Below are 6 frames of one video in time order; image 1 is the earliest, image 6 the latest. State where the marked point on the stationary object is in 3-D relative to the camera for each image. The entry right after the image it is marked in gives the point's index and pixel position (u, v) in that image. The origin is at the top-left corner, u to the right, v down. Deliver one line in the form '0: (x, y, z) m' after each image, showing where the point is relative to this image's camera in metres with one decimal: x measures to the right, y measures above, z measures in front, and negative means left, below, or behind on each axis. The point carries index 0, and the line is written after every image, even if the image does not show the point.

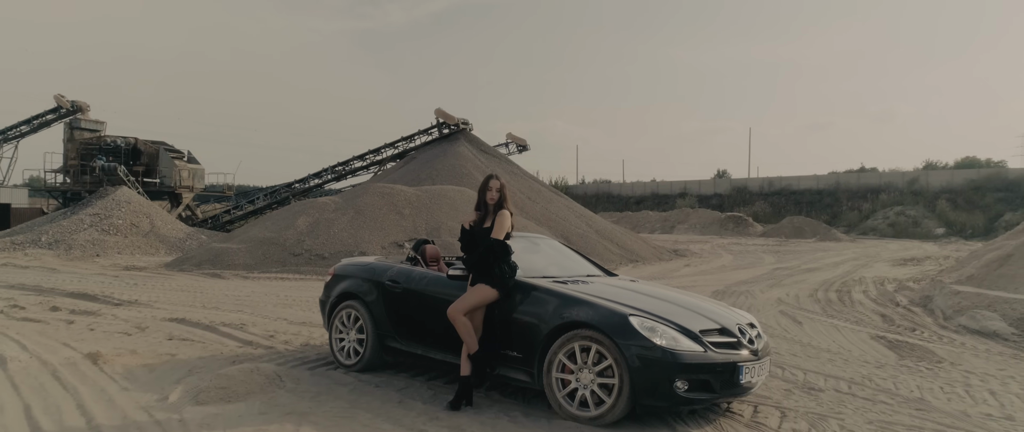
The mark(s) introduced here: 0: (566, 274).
0: (+0.5, -0.5, +6.0) m
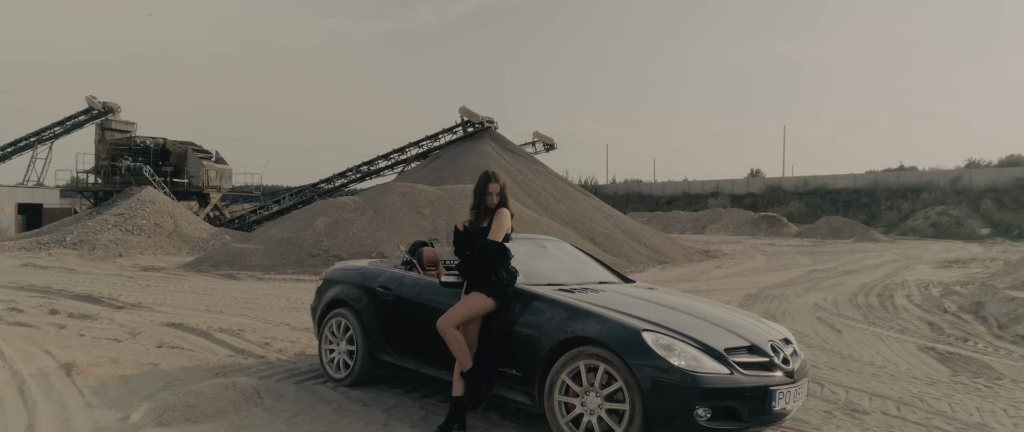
0: (+0.5, -0.5, +5.4) m
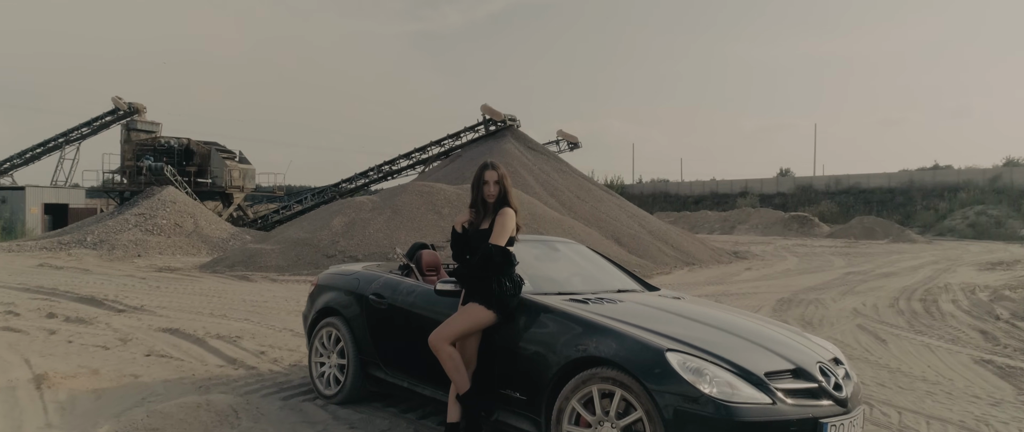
0: (+0.6, -0.5, +4.8) m
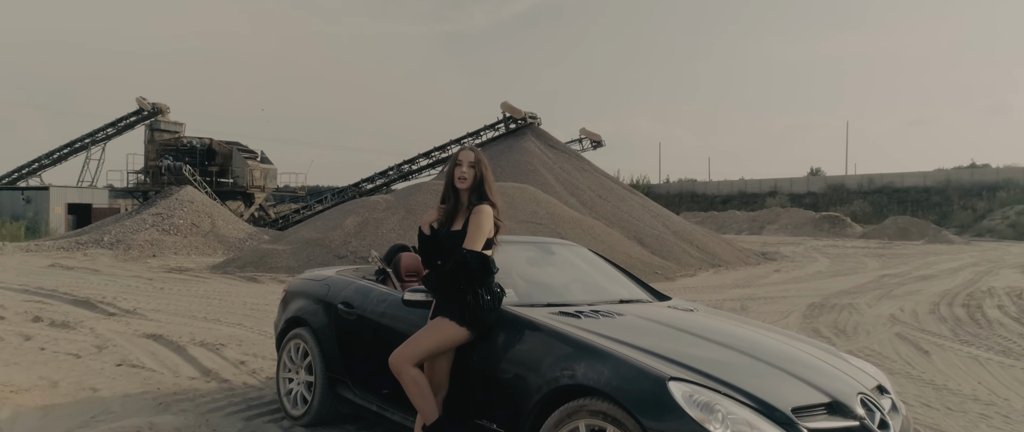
0: (+0.5, -0.5, +4.3) m
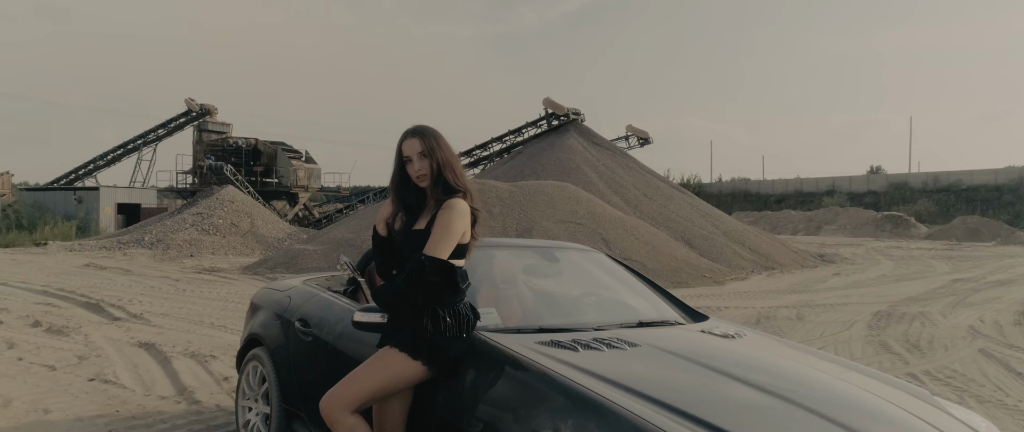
0: (+0.5, -0.5, +3.4) m
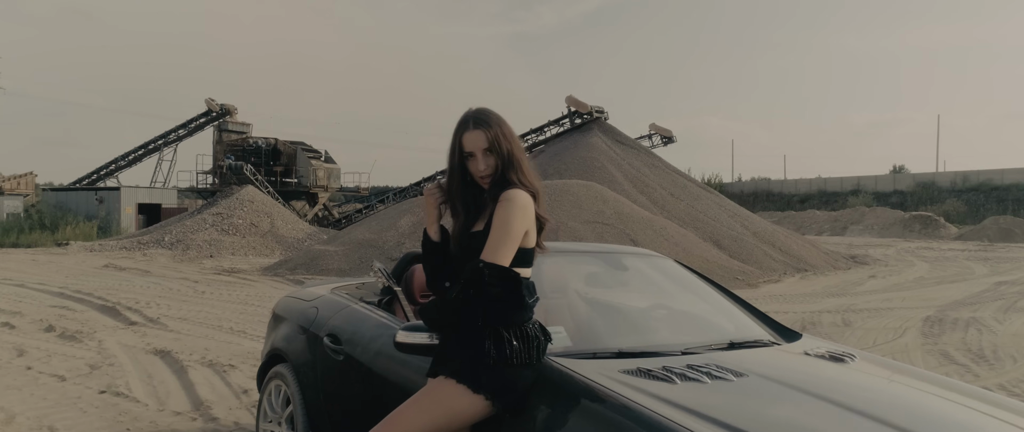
0: (+0.8, -0.5, +3.0) m
